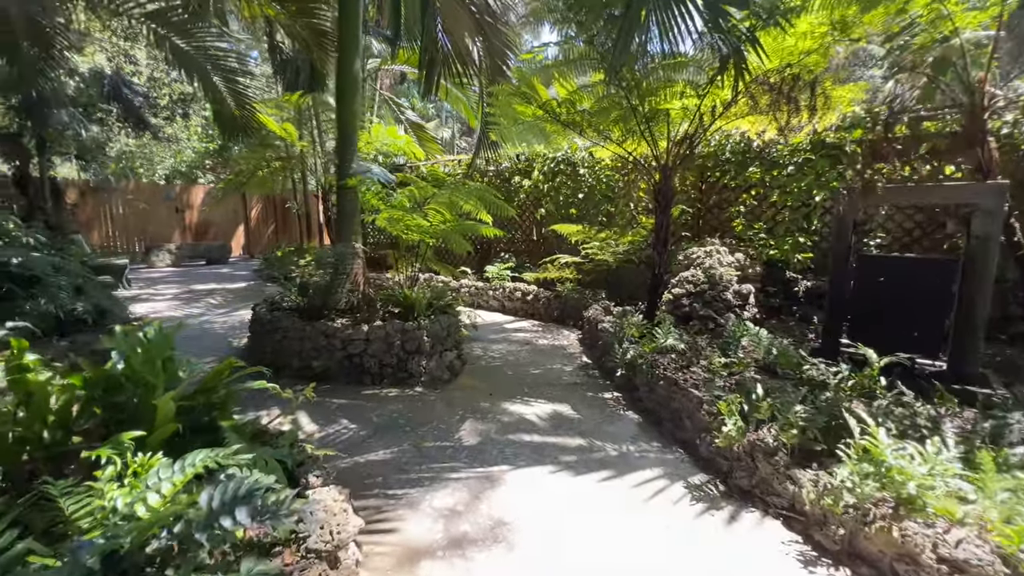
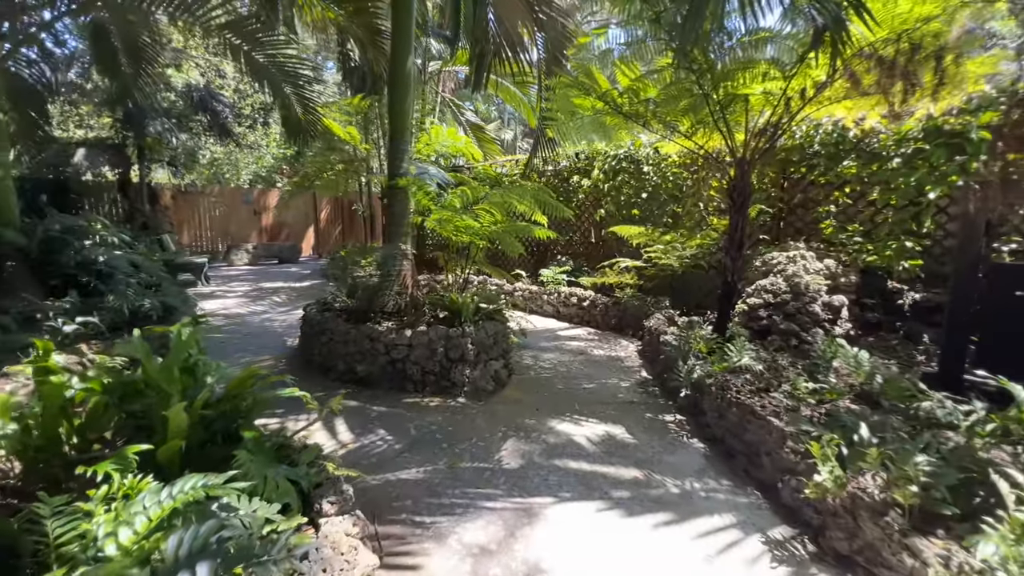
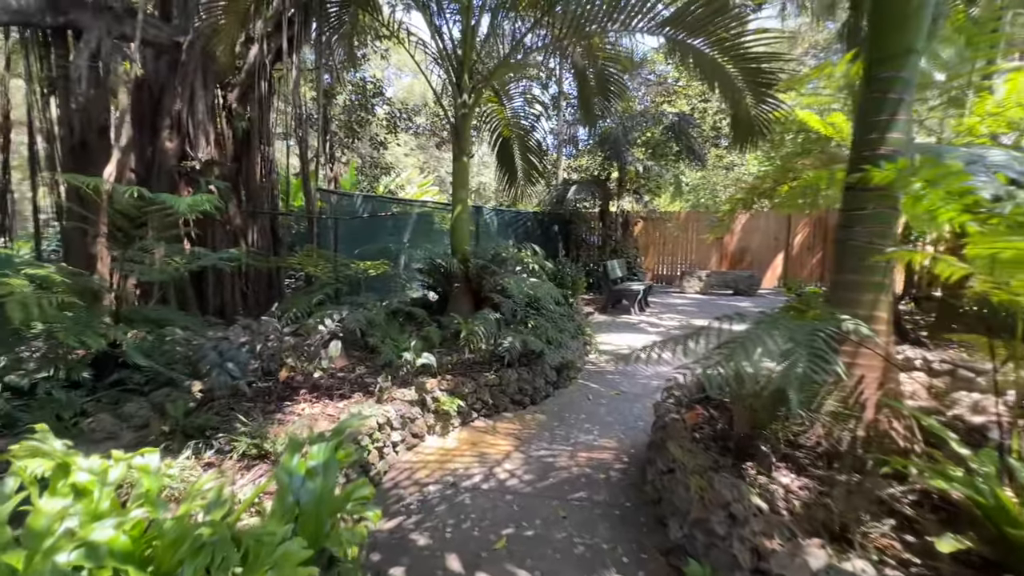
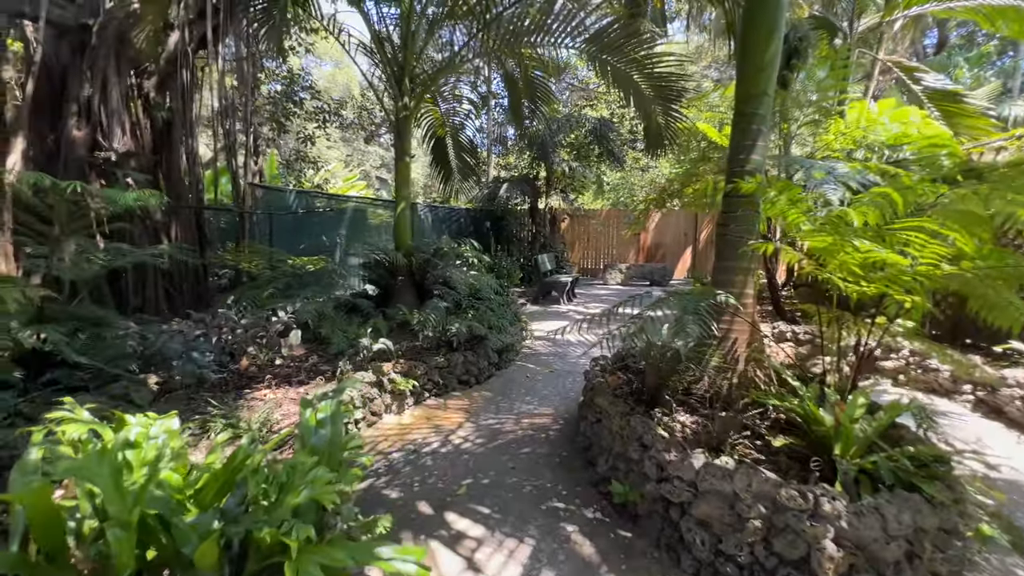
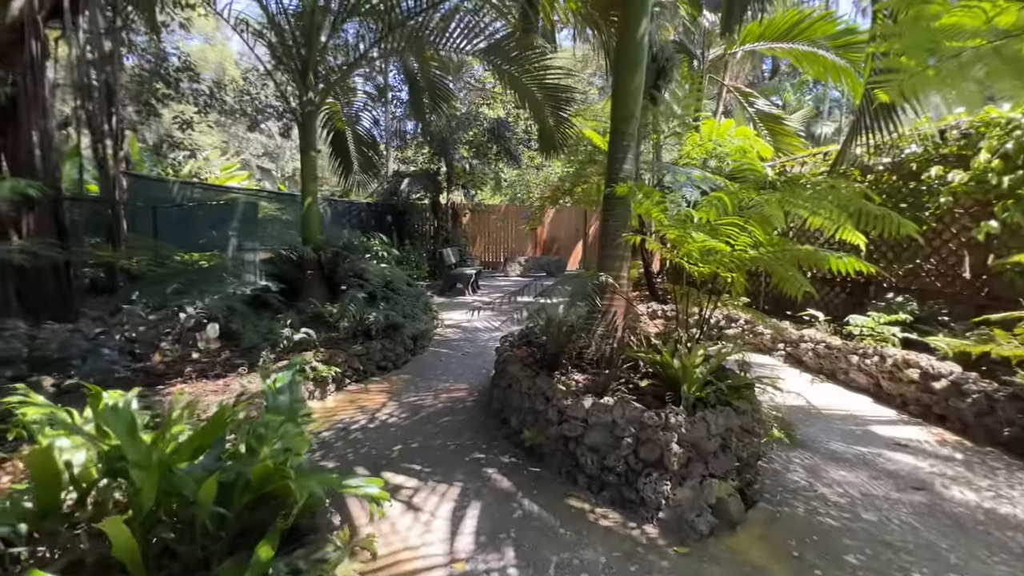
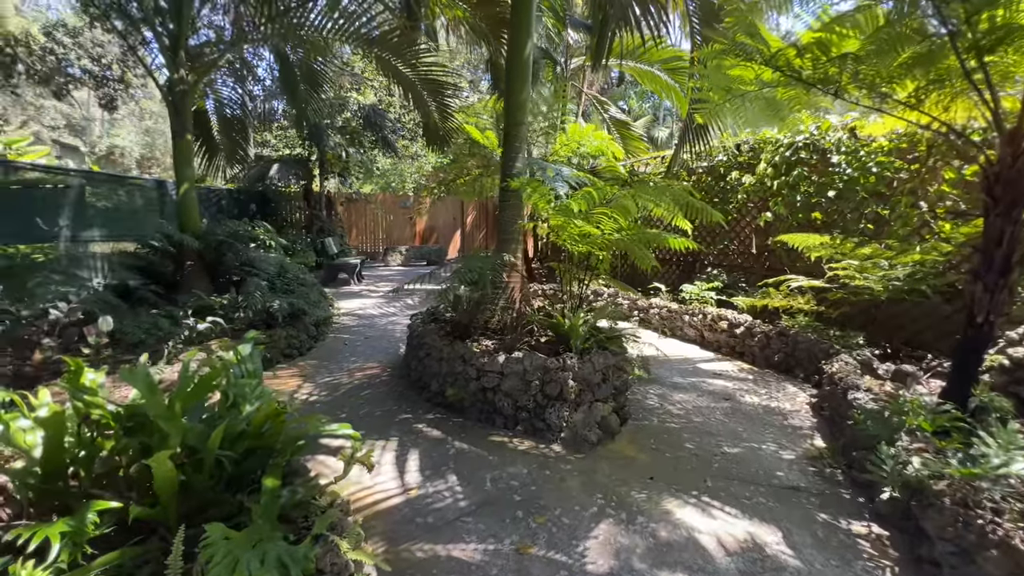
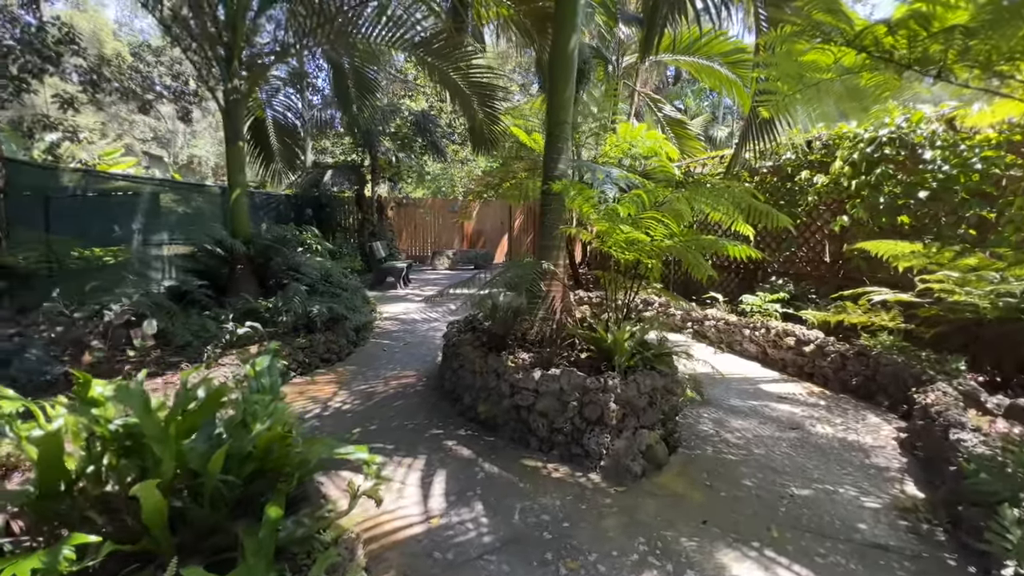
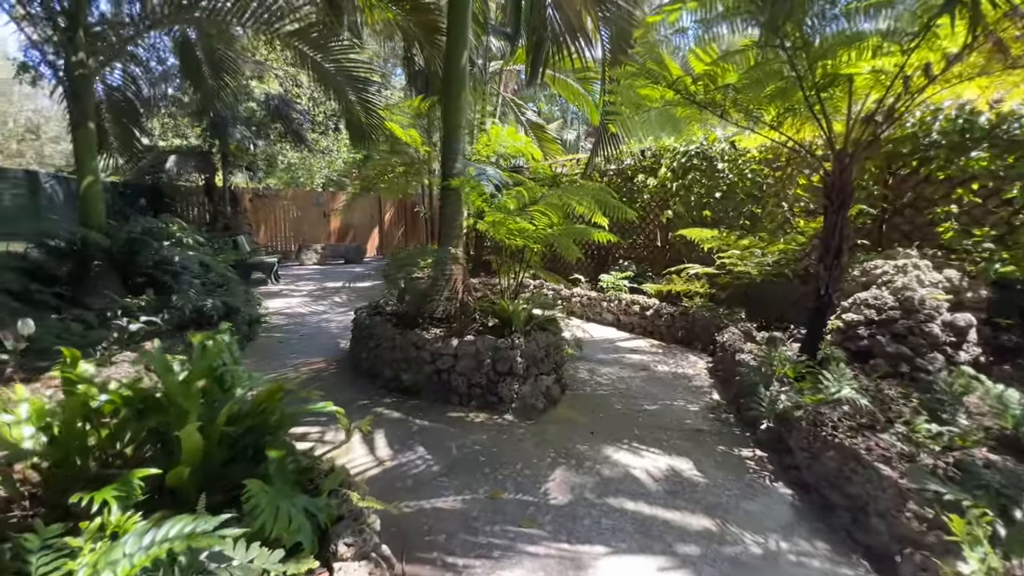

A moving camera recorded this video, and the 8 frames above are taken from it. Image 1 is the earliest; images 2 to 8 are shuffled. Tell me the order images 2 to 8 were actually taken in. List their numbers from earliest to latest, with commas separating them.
2, 8, 6, 7, 5, 4, 3
